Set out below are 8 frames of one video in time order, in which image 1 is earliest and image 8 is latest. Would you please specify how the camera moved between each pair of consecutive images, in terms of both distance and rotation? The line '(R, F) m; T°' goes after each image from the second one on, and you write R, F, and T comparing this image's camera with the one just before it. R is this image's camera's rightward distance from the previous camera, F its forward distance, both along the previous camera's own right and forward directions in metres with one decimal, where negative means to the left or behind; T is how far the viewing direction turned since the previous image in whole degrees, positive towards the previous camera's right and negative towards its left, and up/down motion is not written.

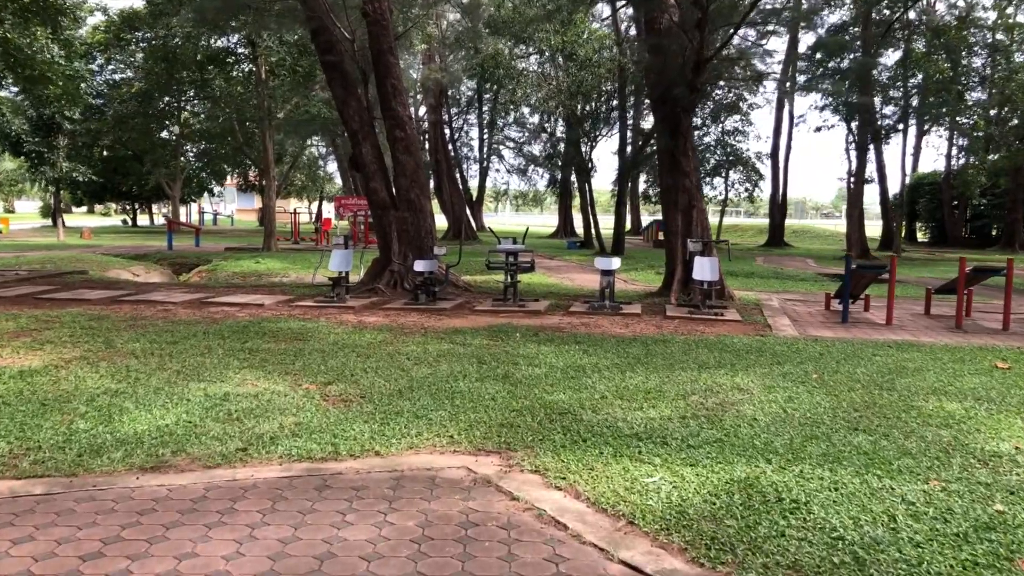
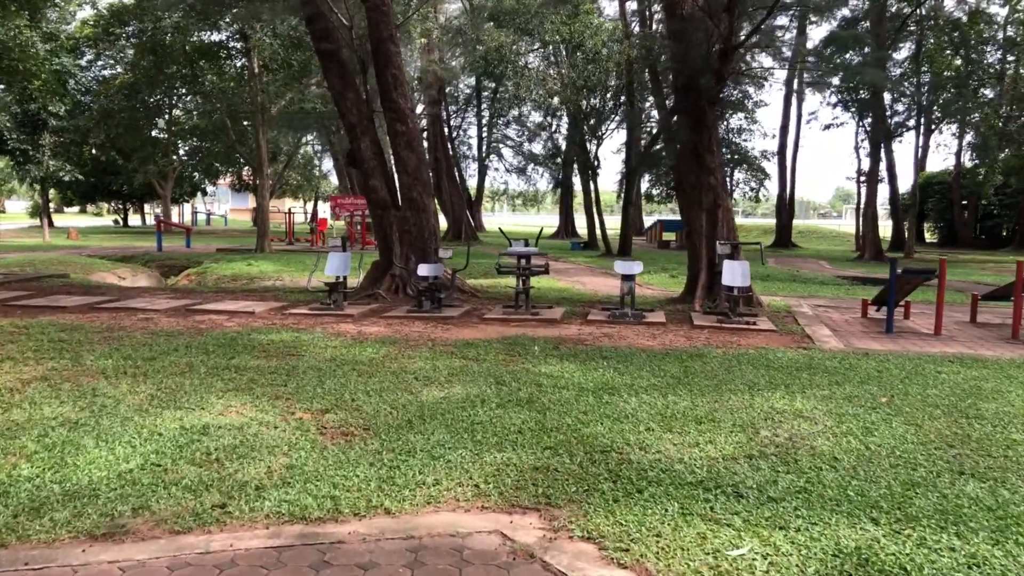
(-0.2, +0.8) m; 0°
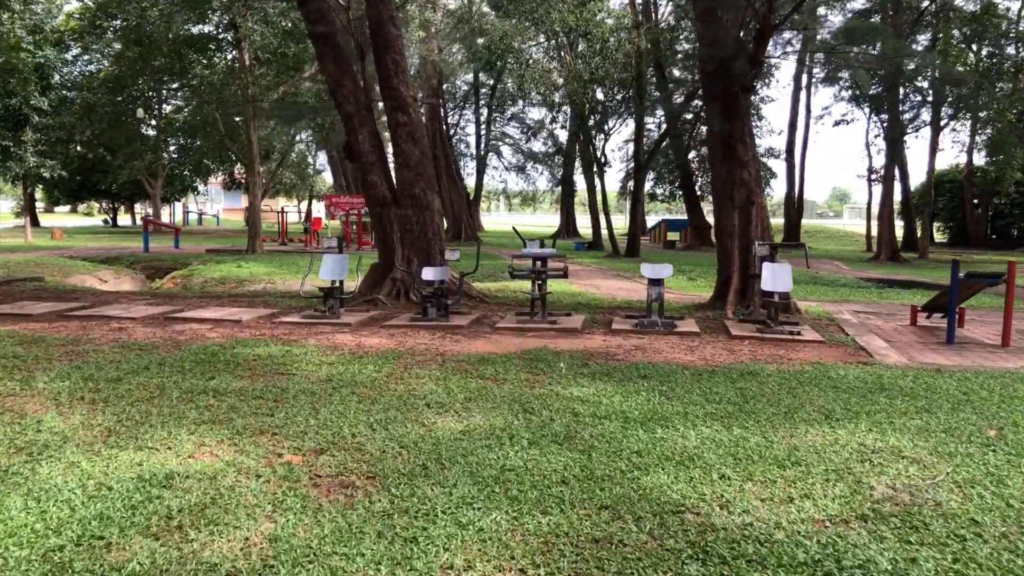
(-0.2, +0.9) m; 0°
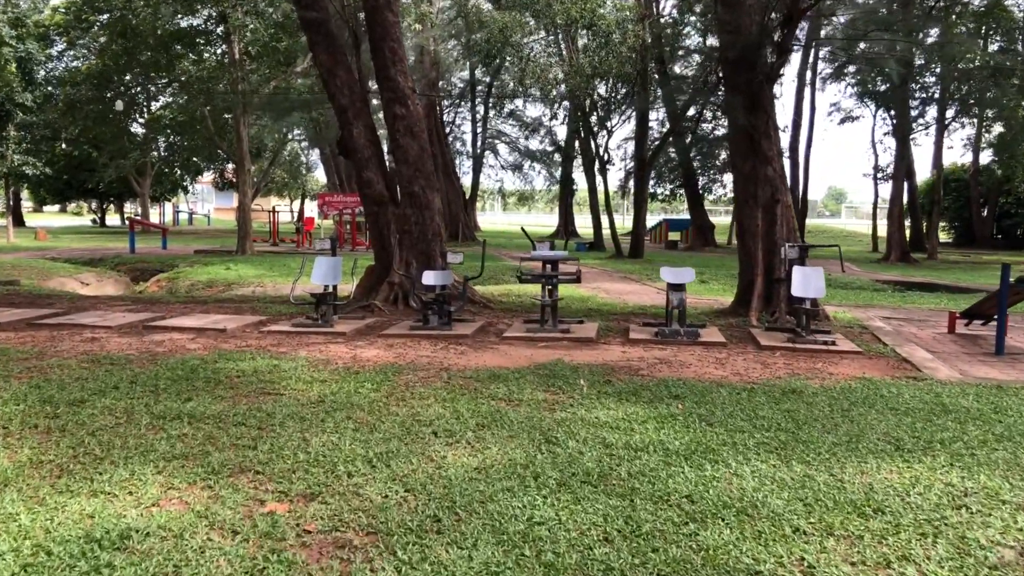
(-0.1, +0.7) m; 0°
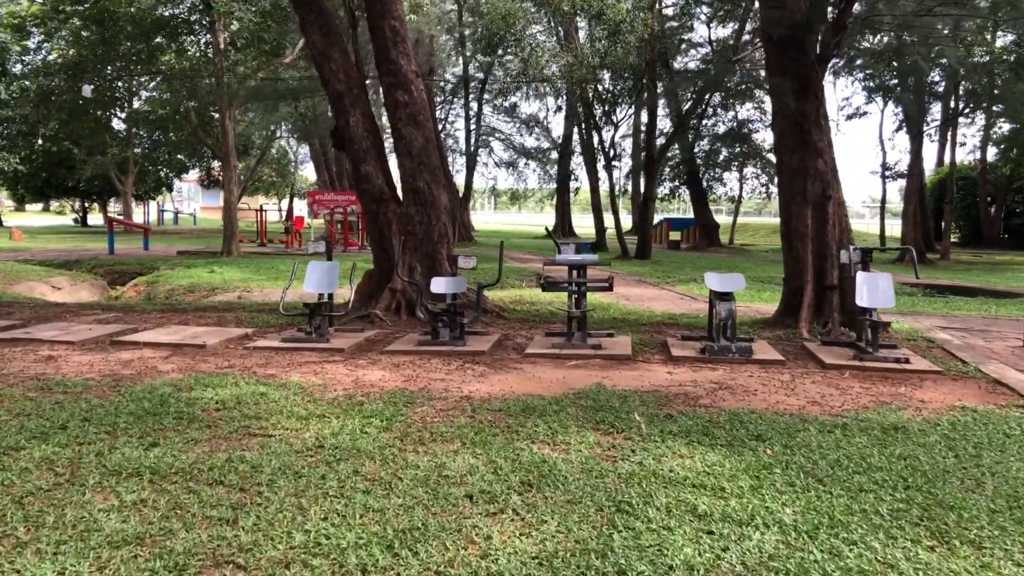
(-0.3, +1.0) m; +1°
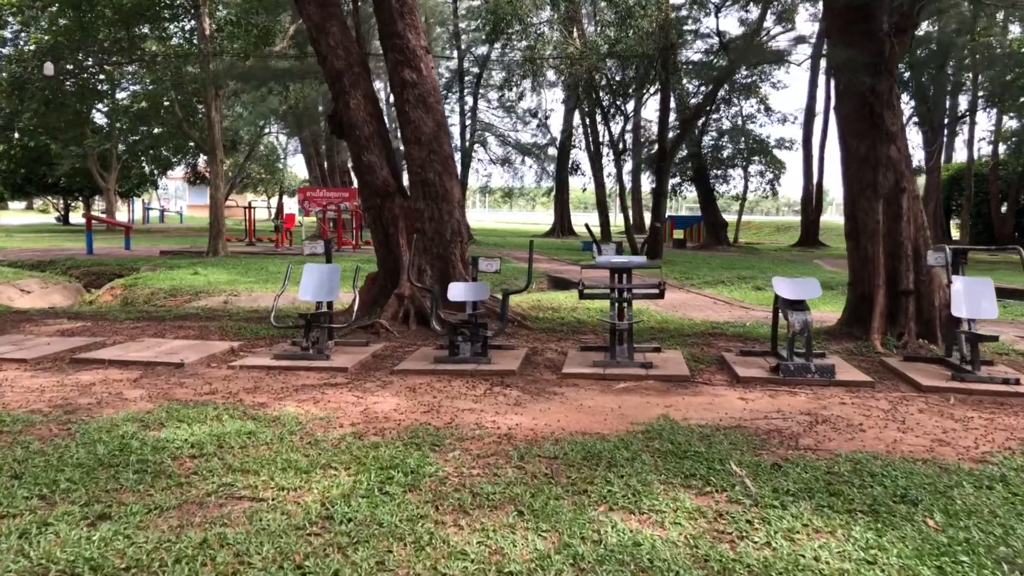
(-0.3, +1.1) m; +1°
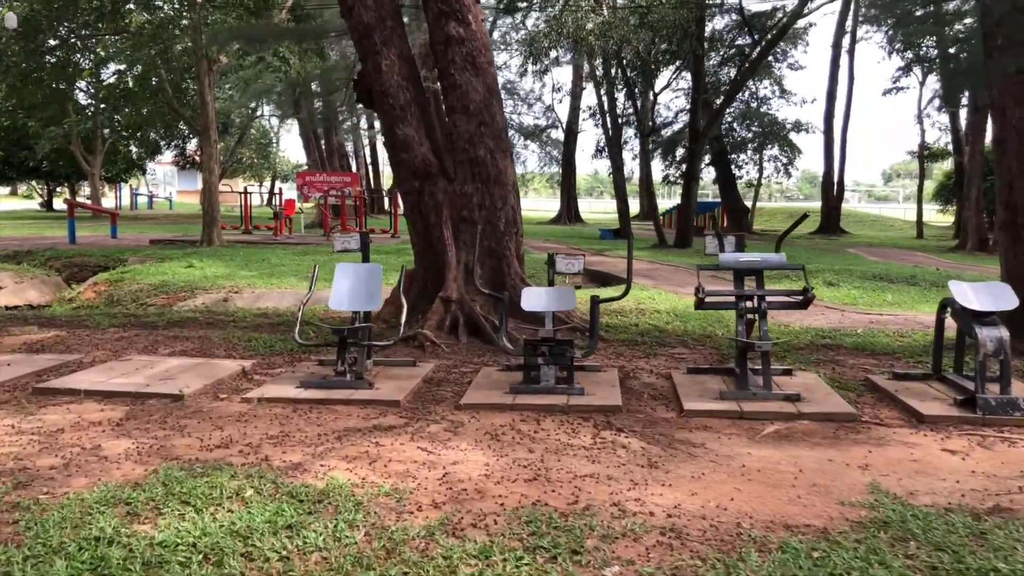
(-0.6, +1.4) m; +1°
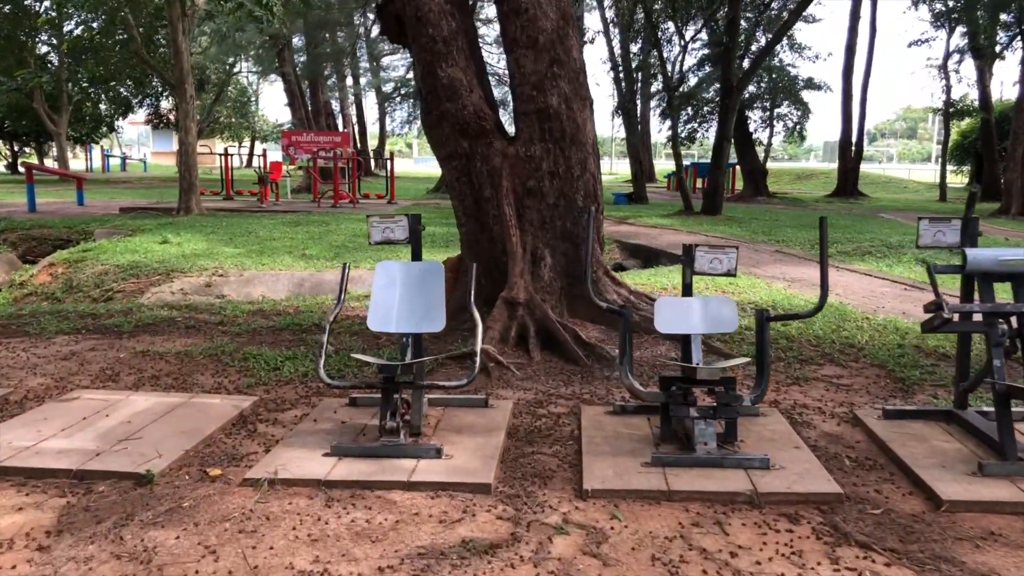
(-0.6, +1.6) m; +1°
